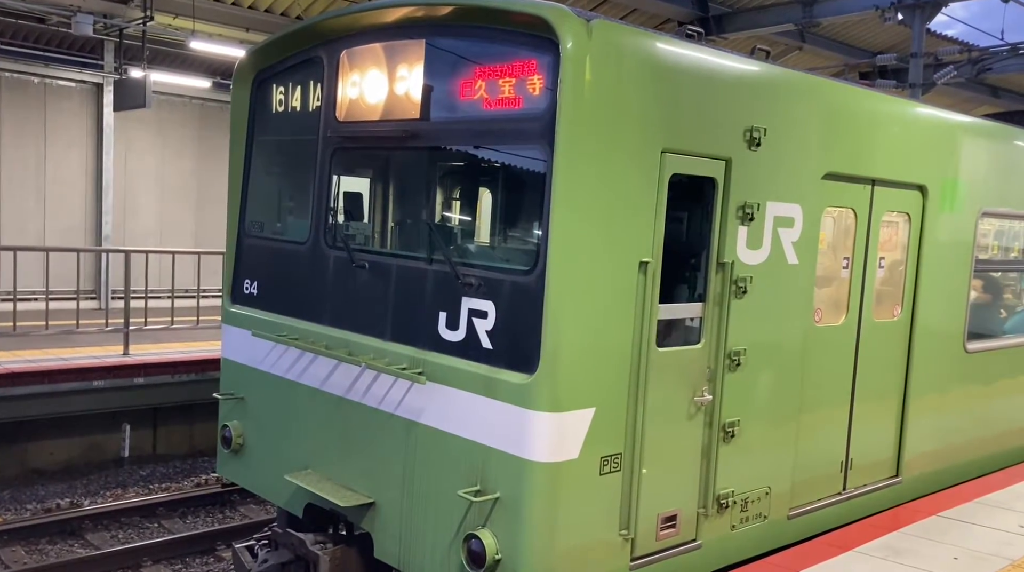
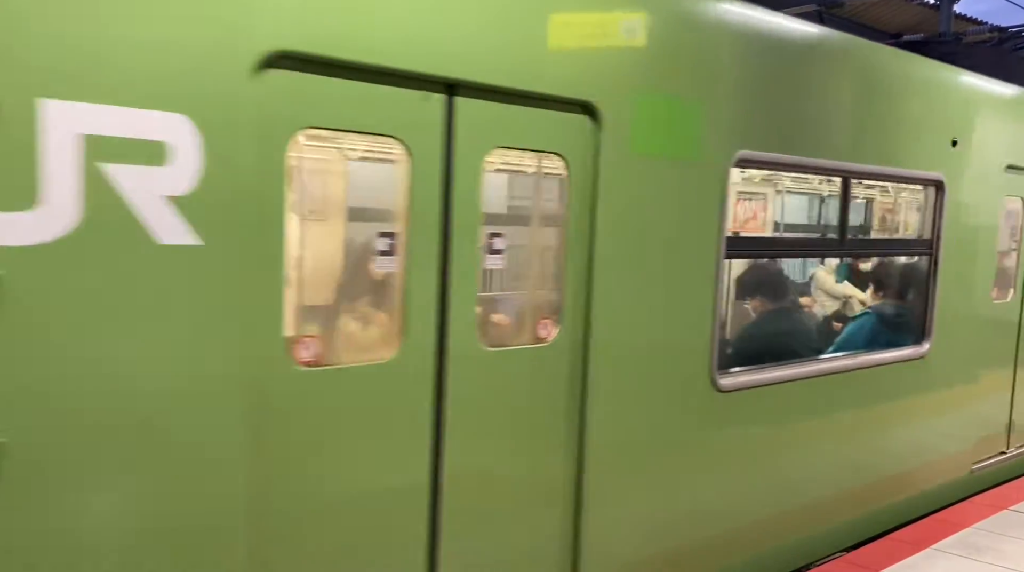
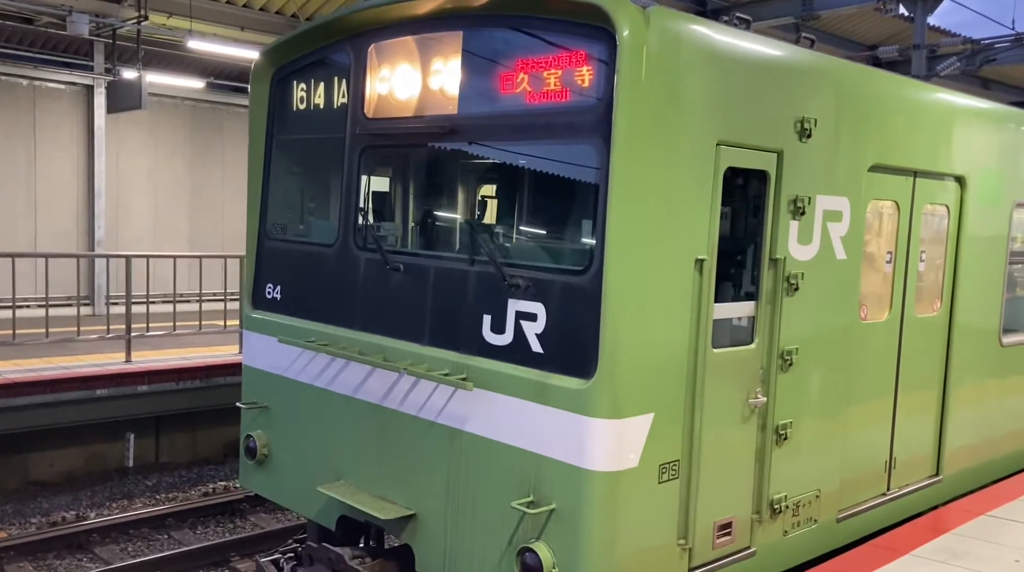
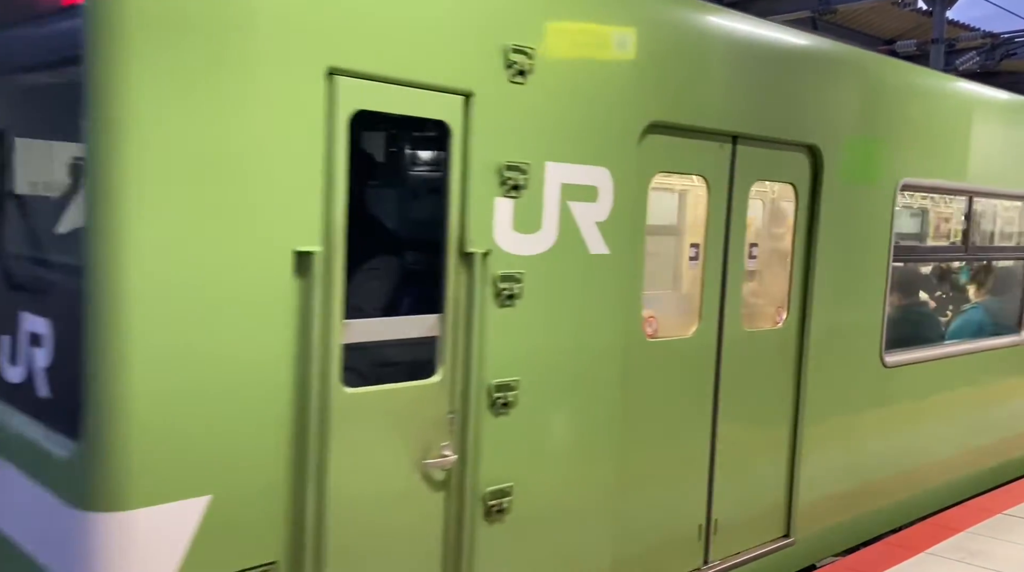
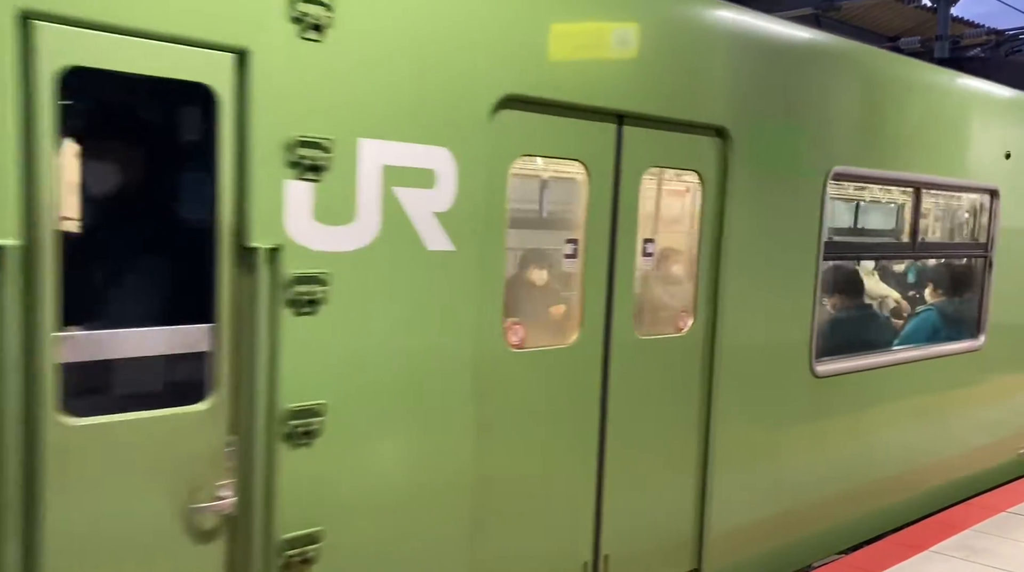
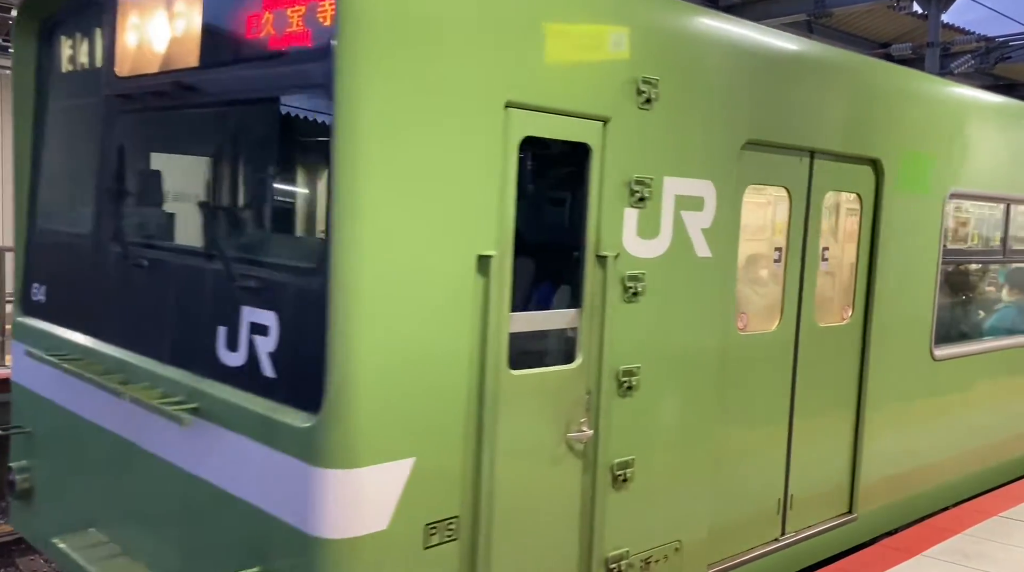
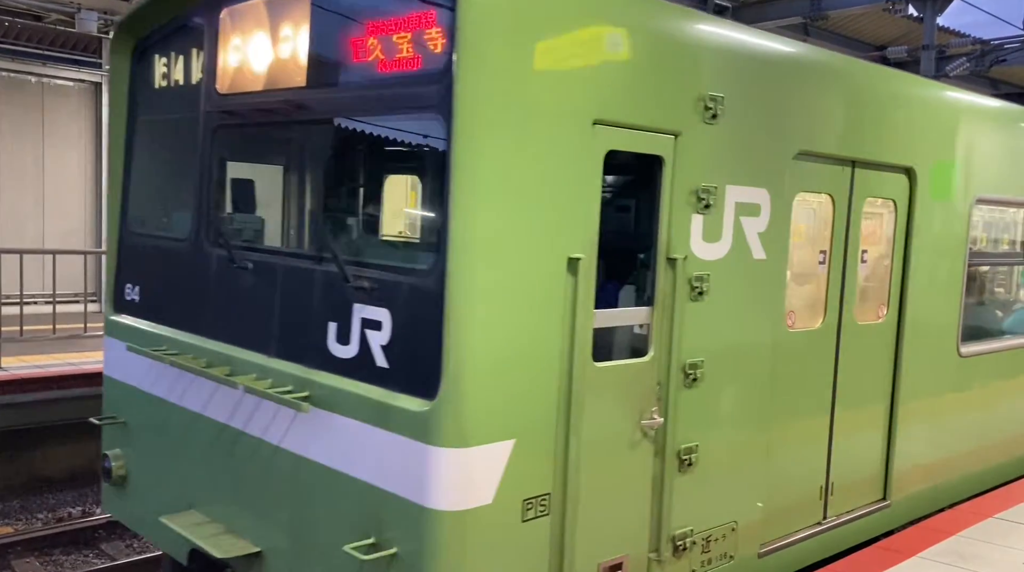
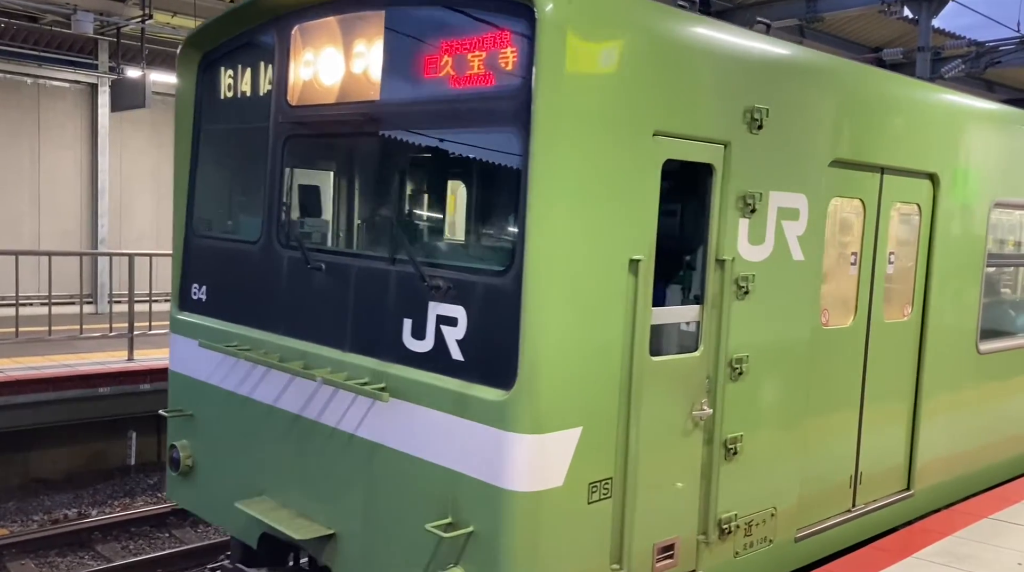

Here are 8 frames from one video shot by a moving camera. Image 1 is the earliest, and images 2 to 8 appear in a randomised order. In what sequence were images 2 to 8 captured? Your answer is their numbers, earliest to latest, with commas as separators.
3, 8, 7, 6, 4, 5, 2
